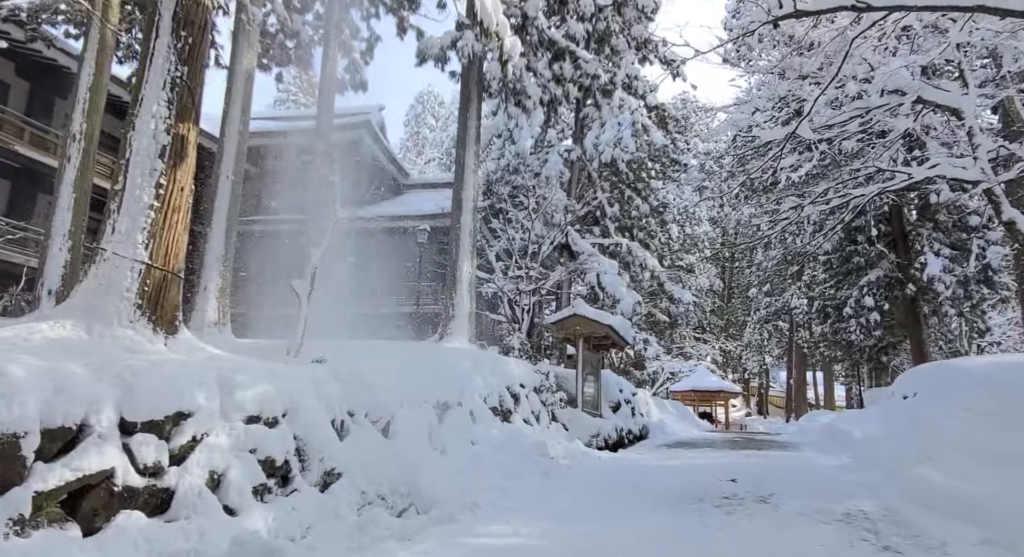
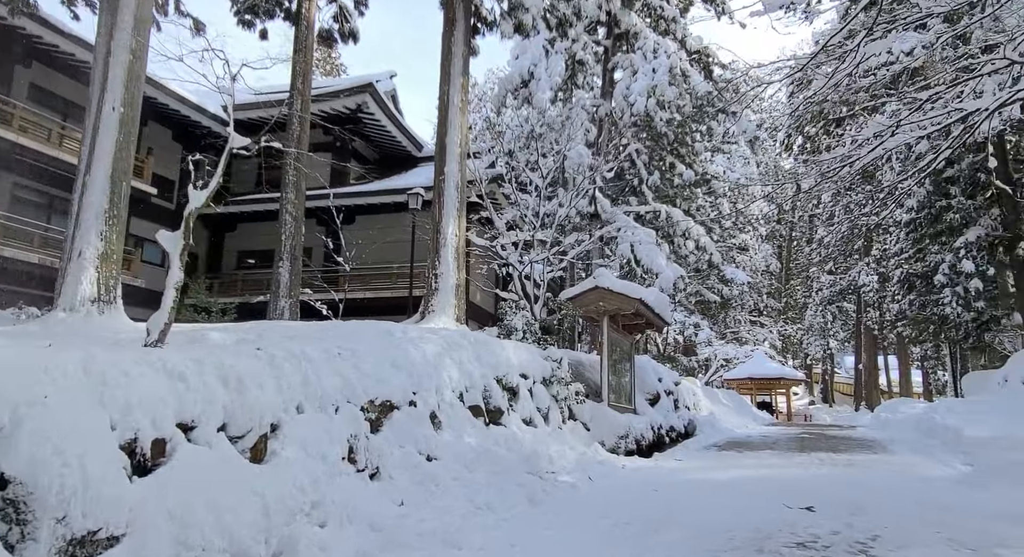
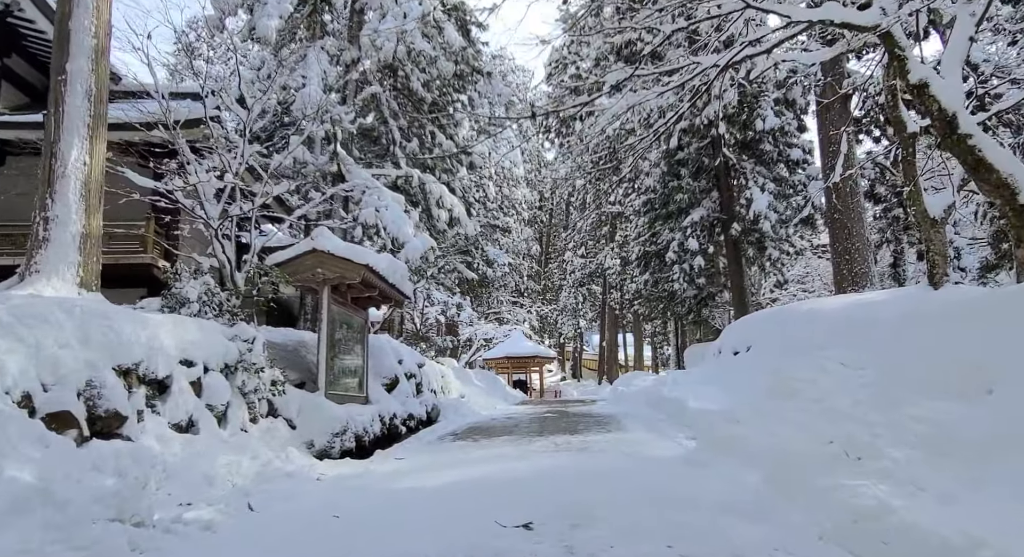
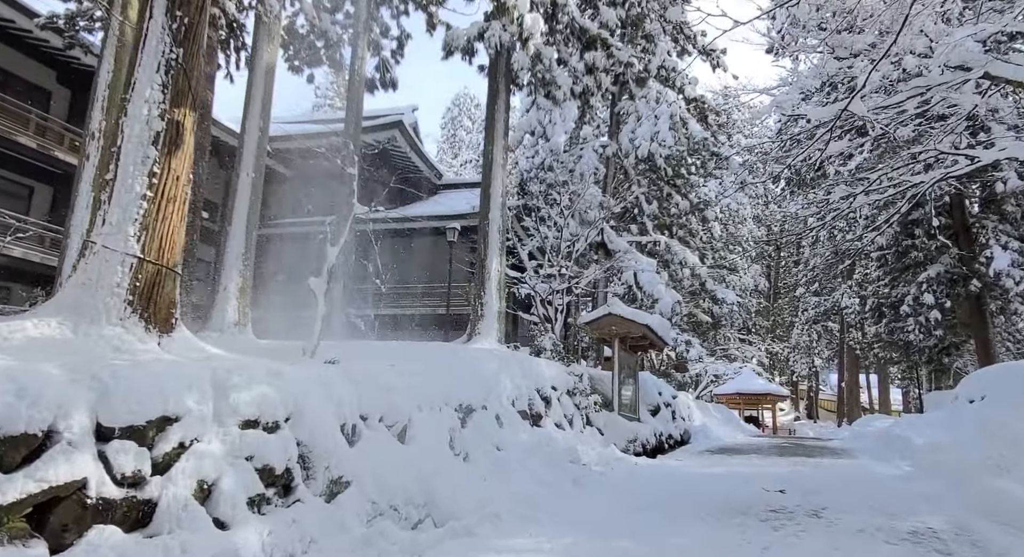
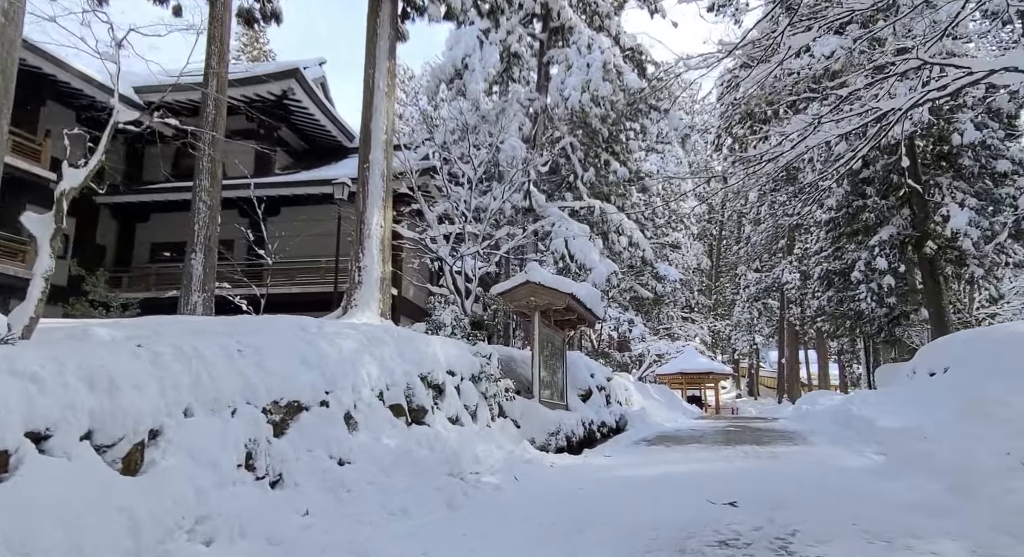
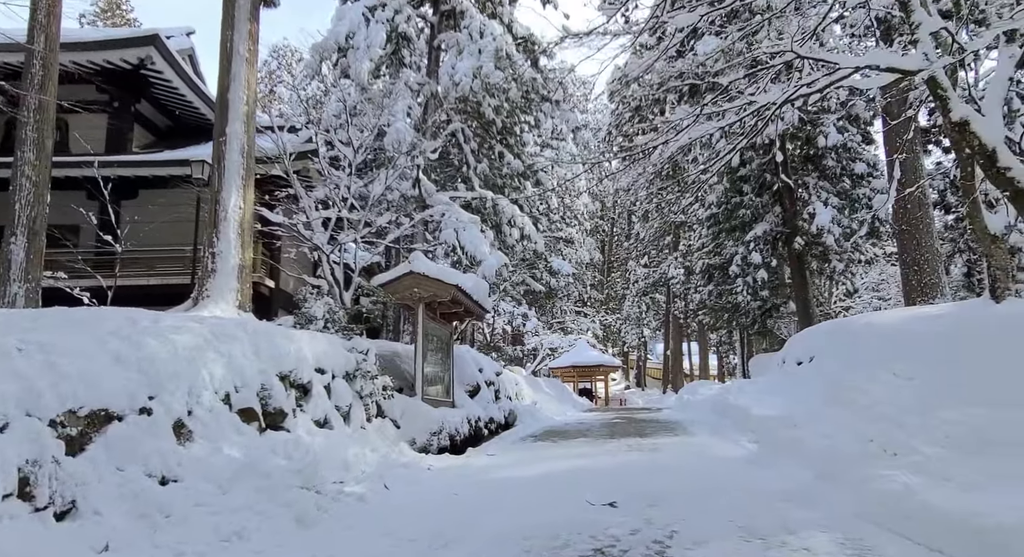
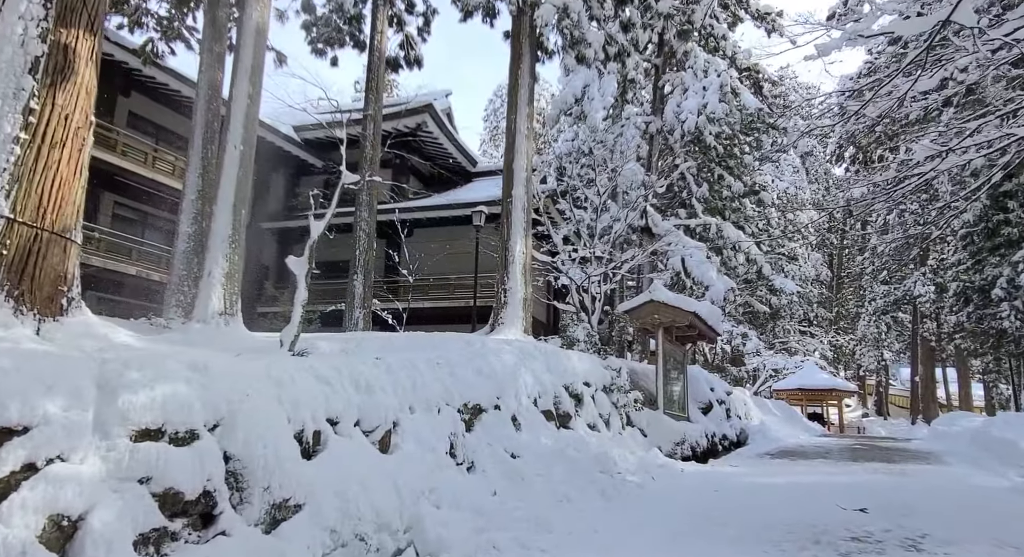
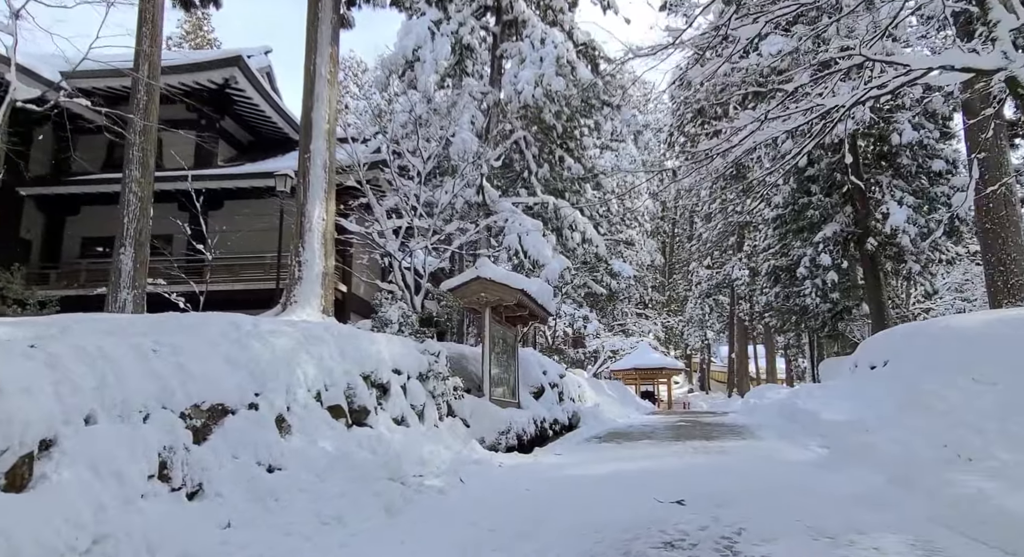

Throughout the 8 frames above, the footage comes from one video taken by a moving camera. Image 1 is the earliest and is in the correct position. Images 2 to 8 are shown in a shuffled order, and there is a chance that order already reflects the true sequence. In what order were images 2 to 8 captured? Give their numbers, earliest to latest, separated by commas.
4, 7, 2, 5, 8, 6, 3
